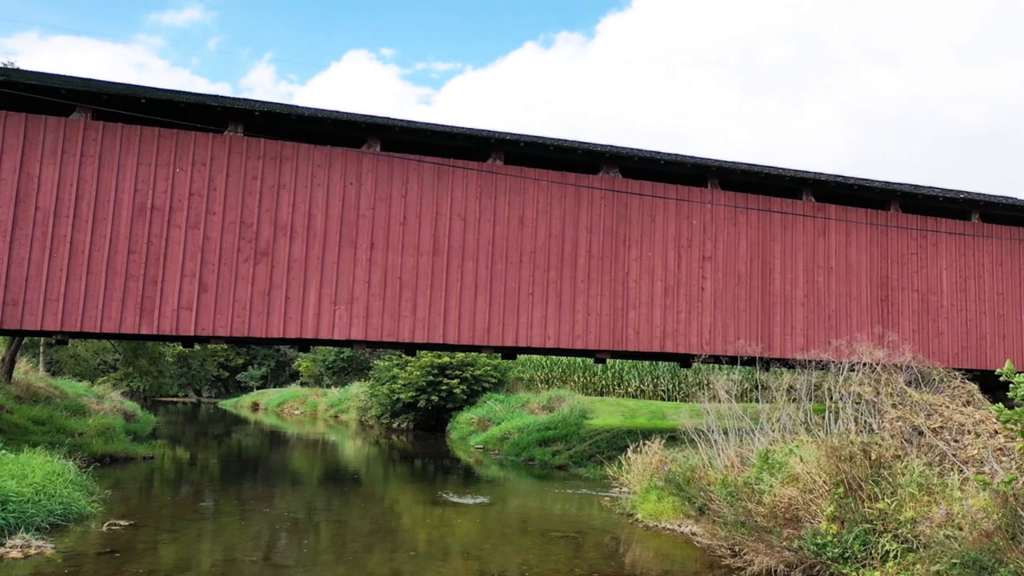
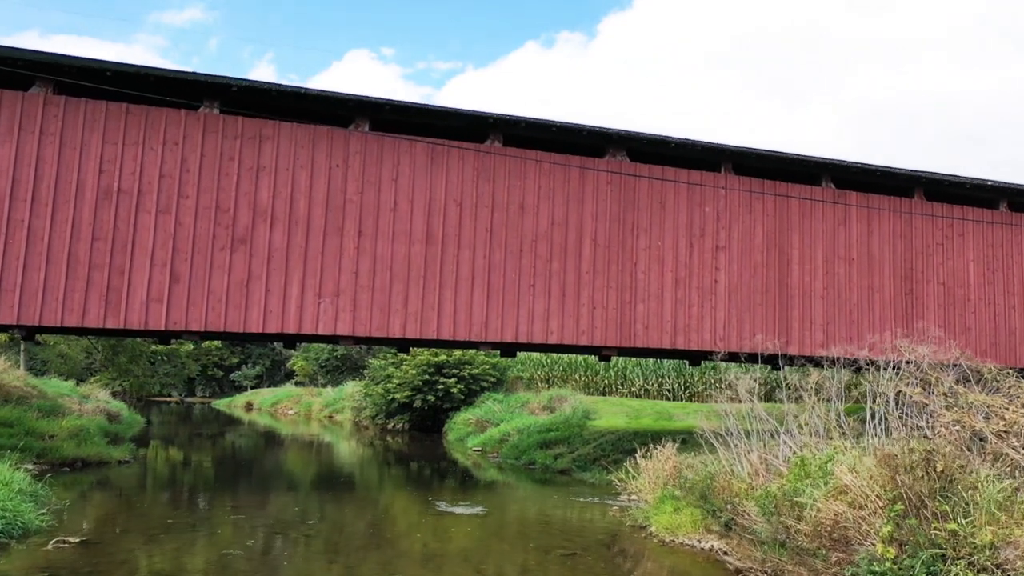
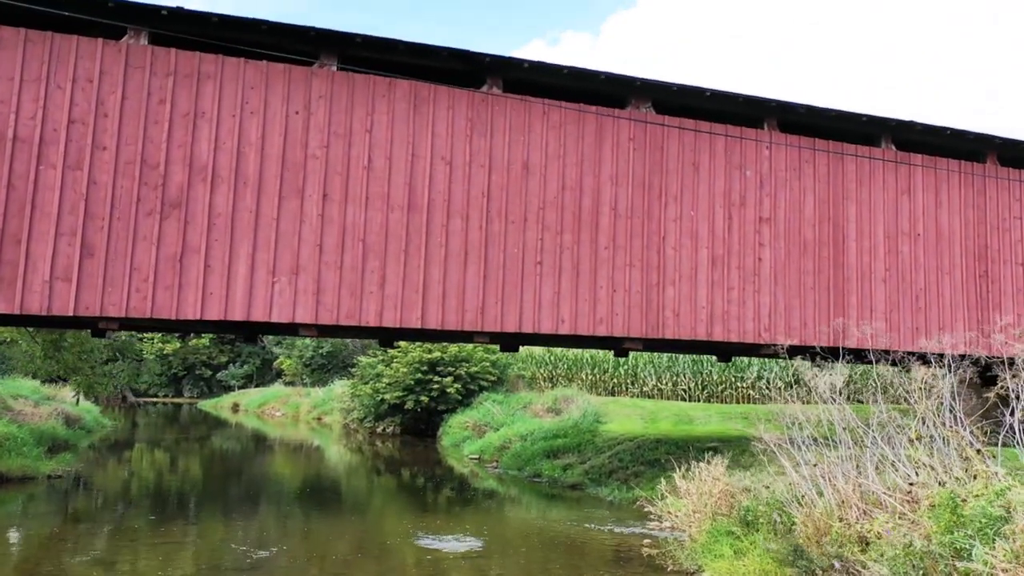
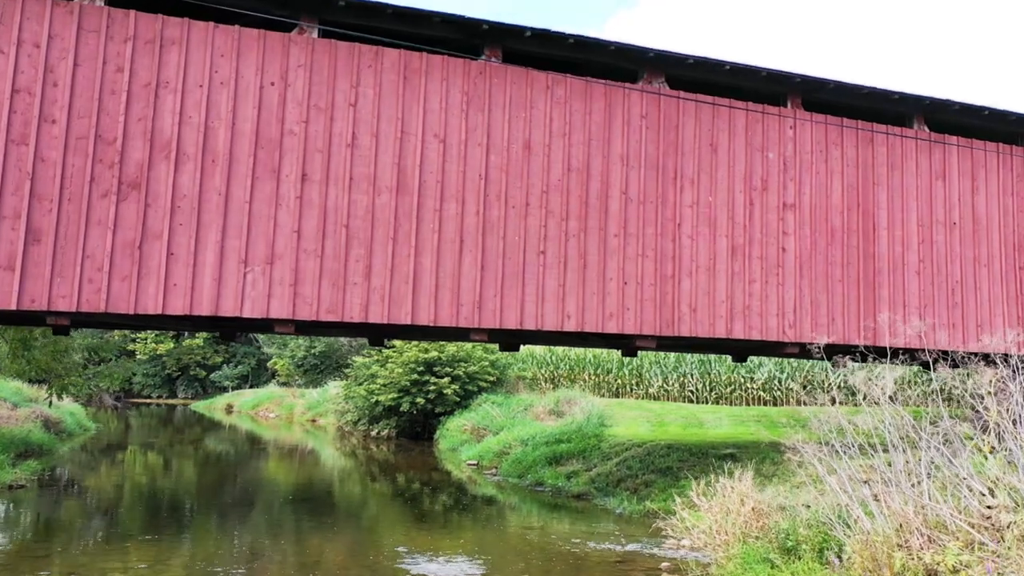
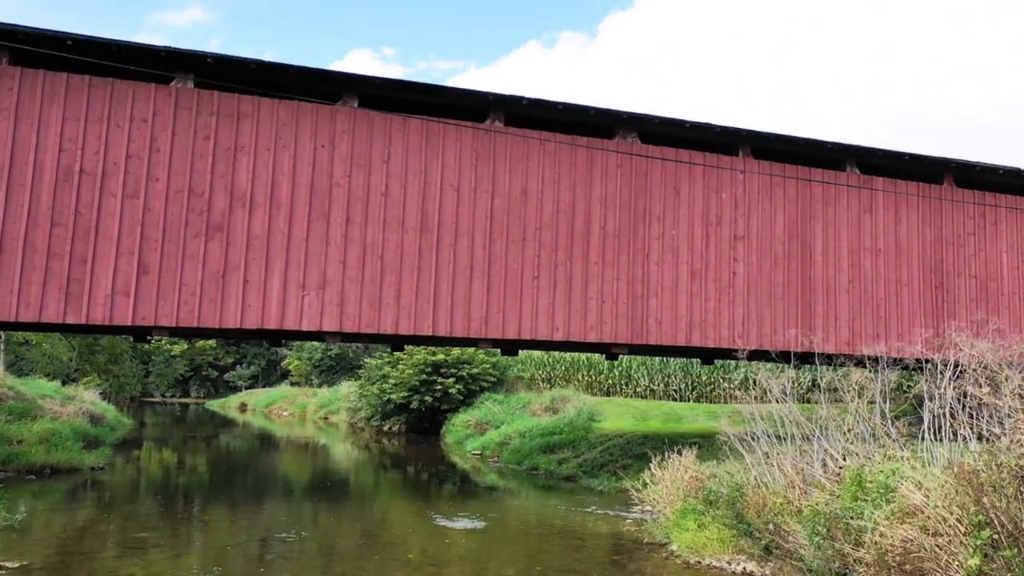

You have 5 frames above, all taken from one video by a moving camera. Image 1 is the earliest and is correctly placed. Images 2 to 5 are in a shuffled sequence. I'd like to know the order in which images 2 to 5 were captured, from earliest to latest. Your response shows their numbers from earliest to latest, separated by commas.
2, 5, 3, 4
